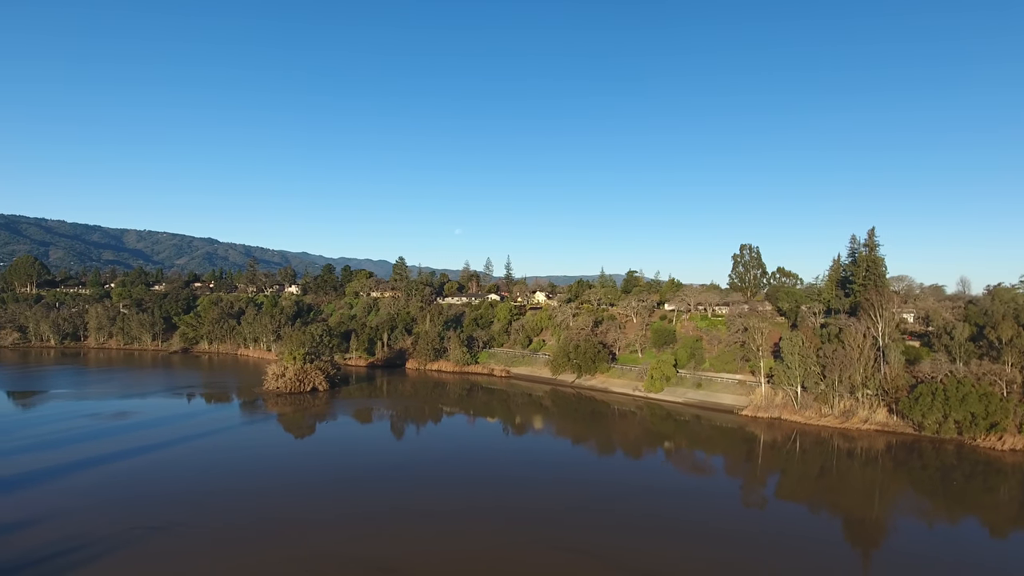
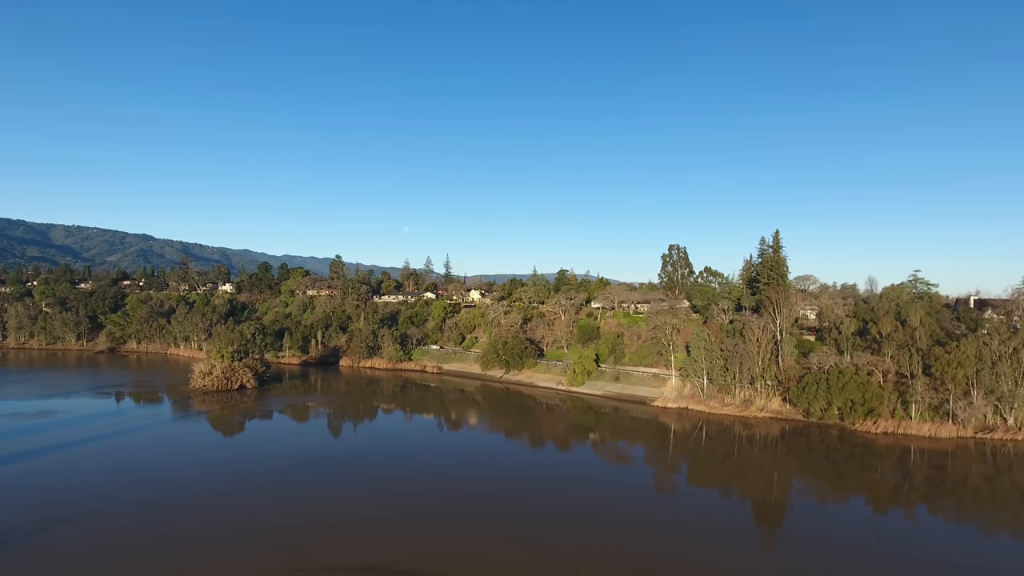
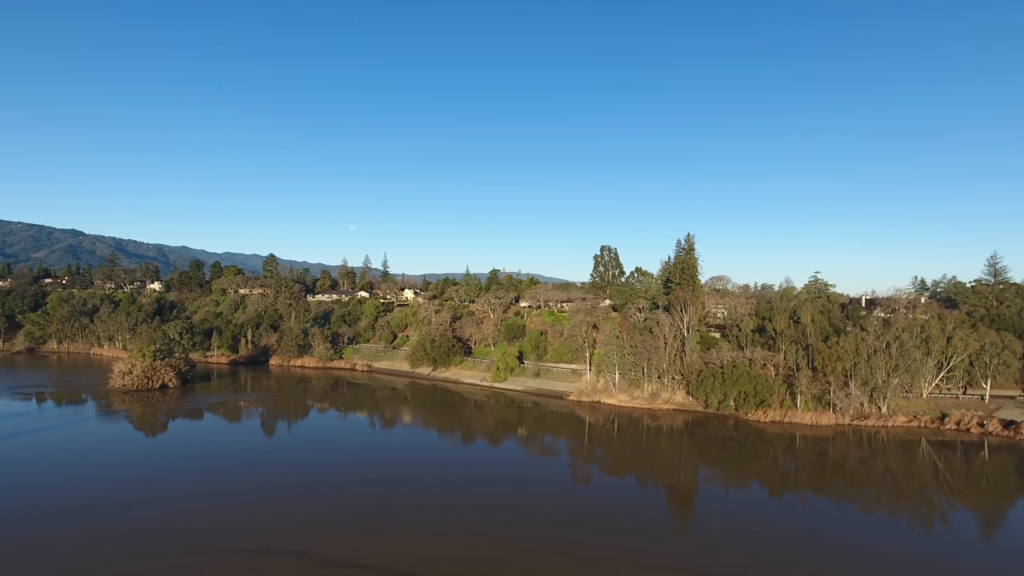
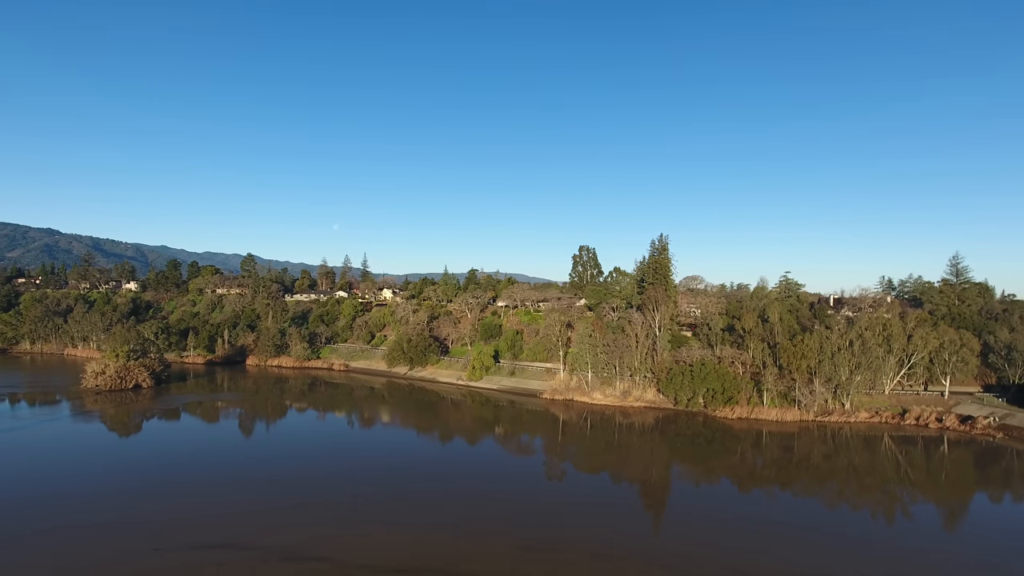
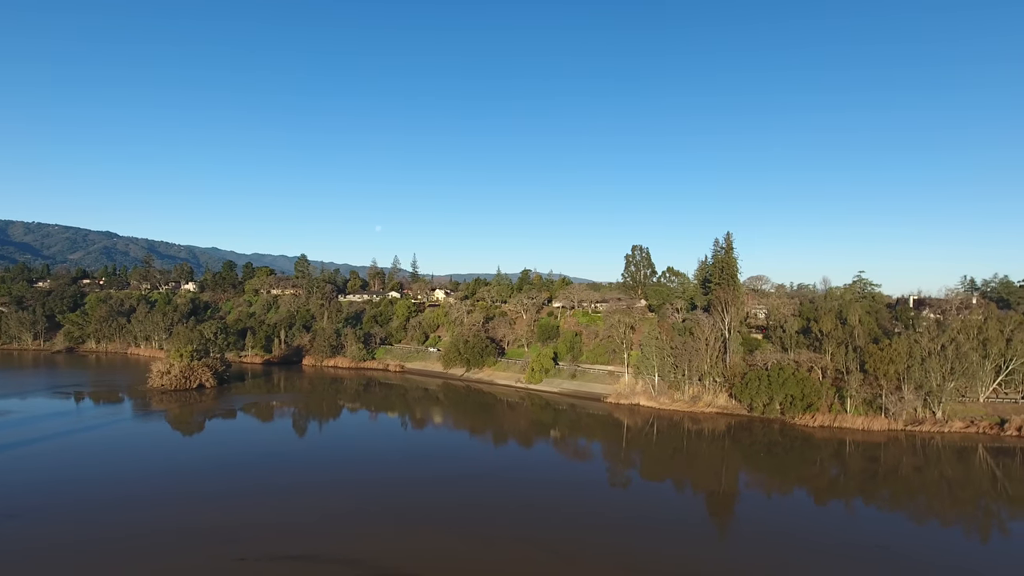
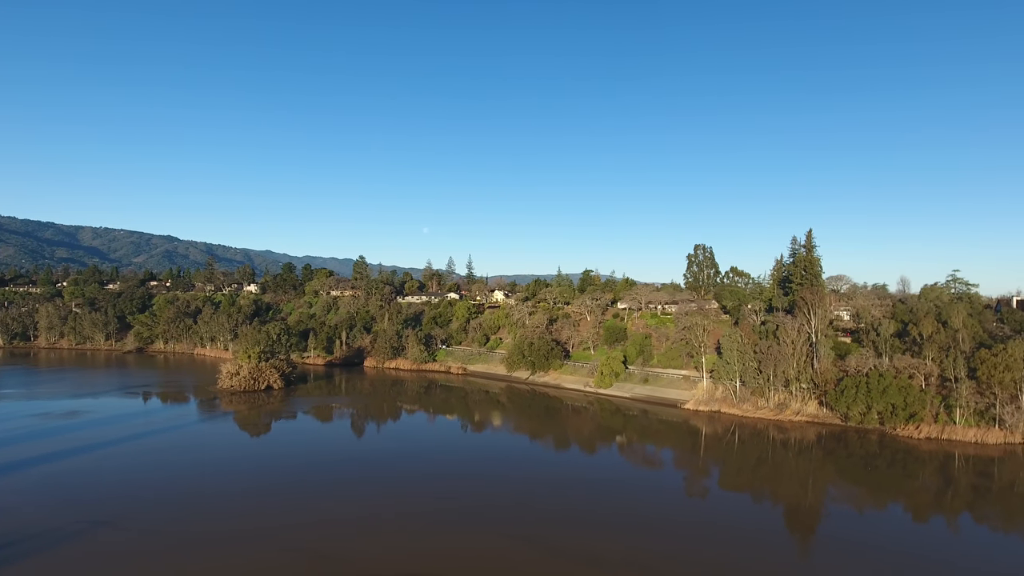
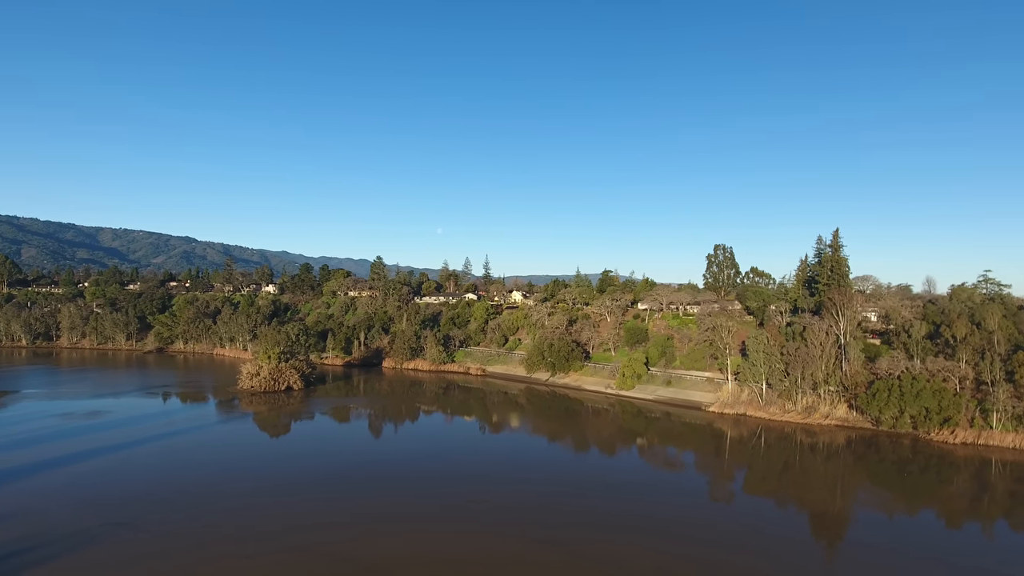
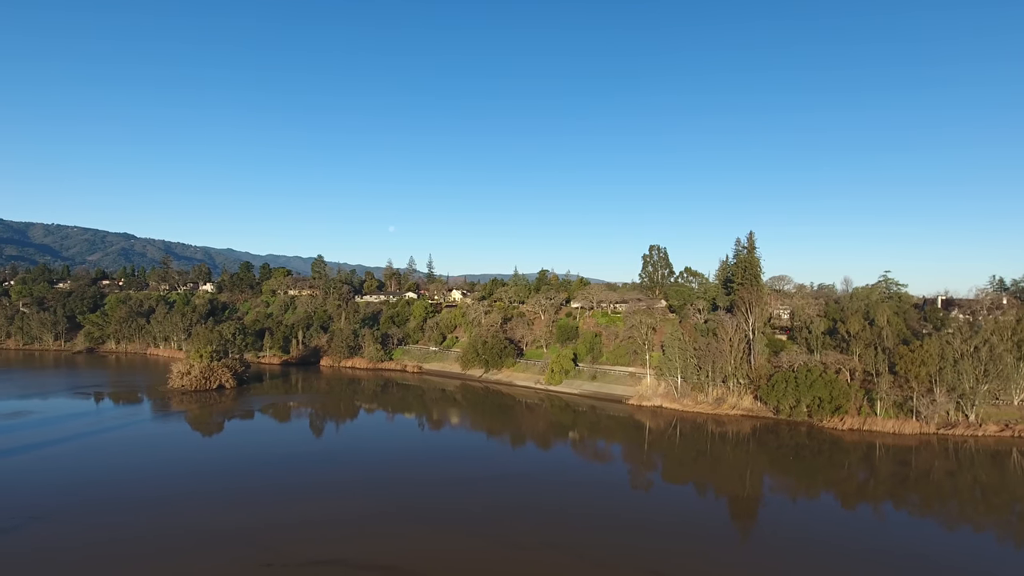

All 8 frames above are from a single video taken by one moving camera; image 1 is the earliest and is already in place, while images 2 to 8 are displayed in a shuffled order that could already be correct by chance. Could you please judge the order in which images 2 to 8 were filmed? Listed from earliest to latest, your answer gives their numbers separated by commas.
7, 6, 2, 8, 5, 3, 4
